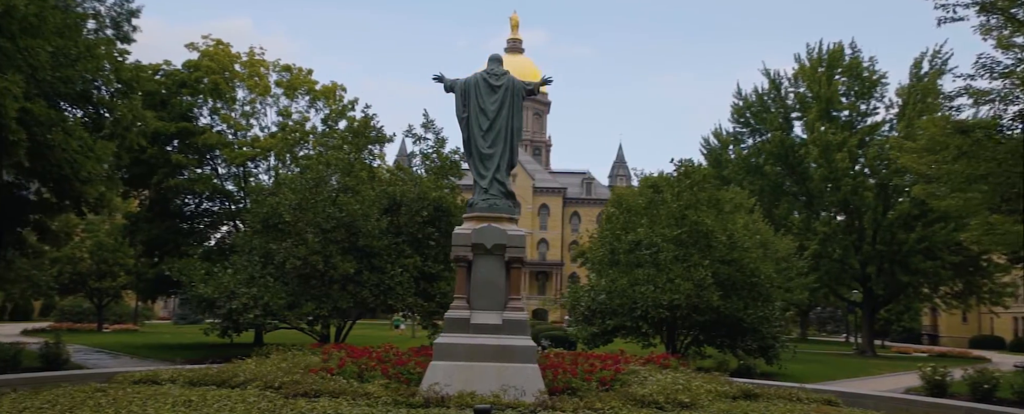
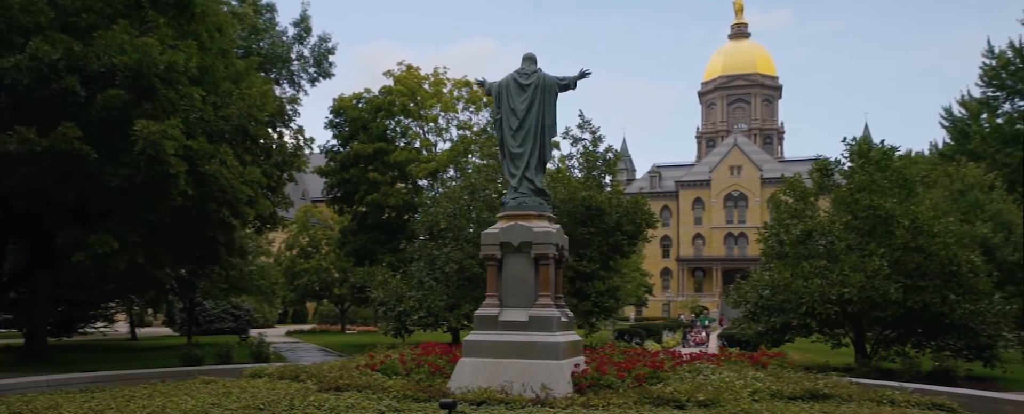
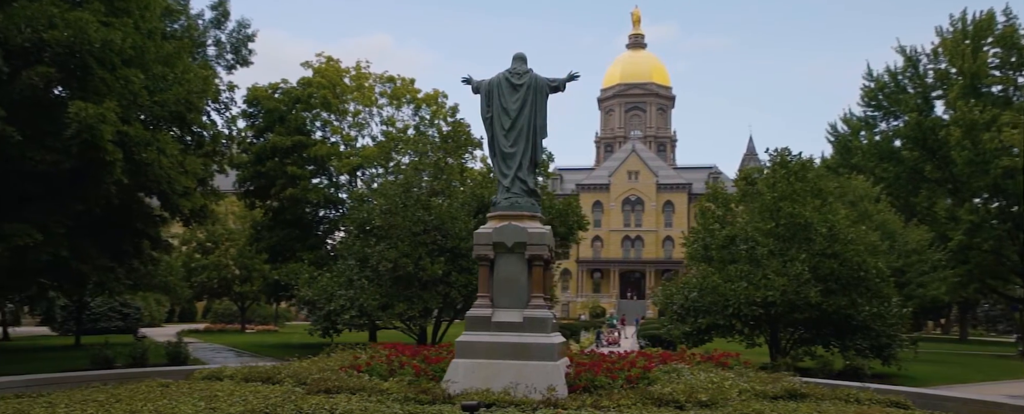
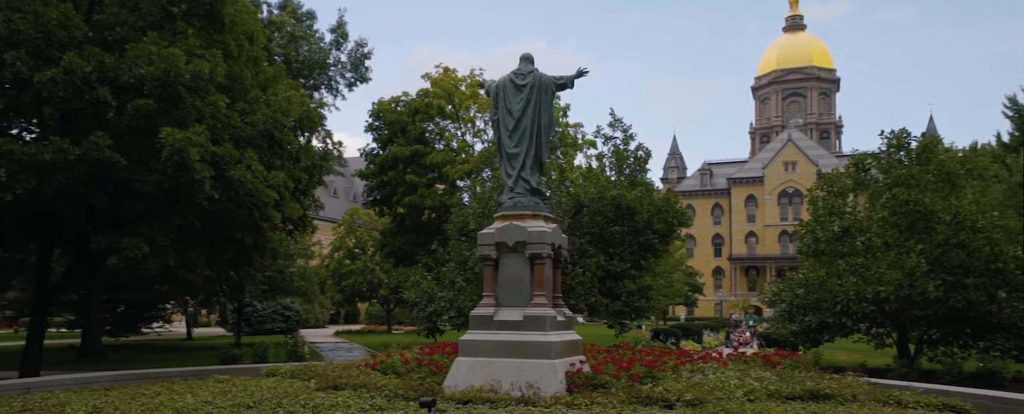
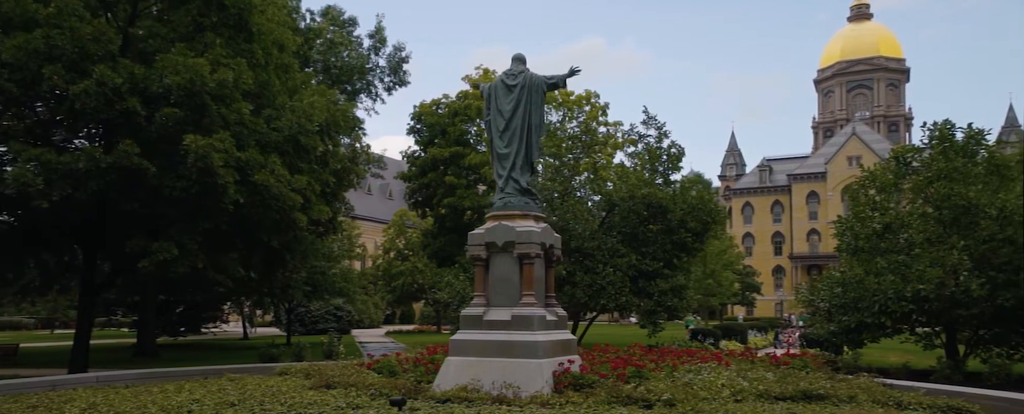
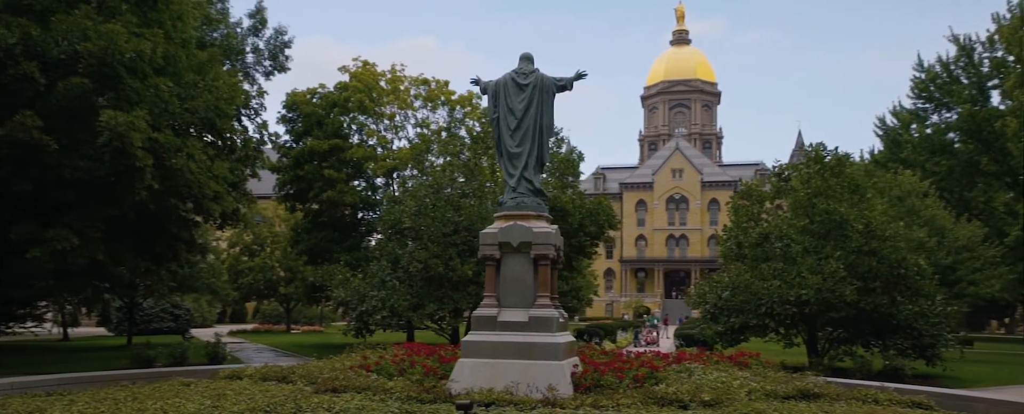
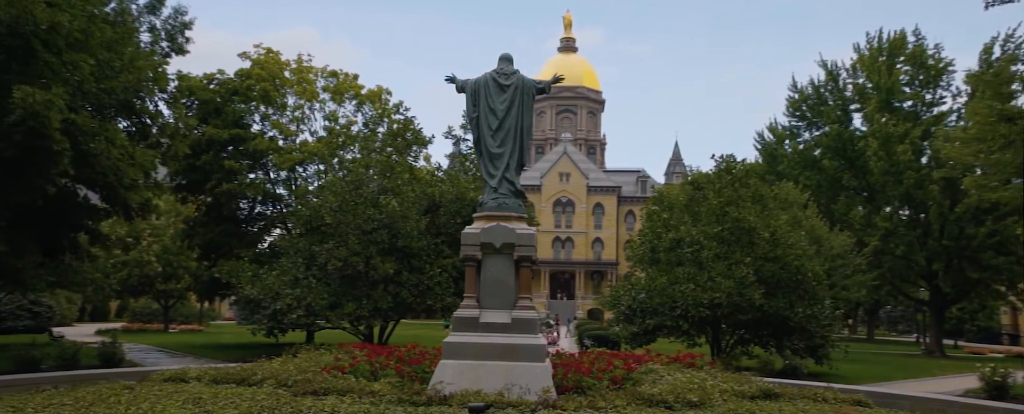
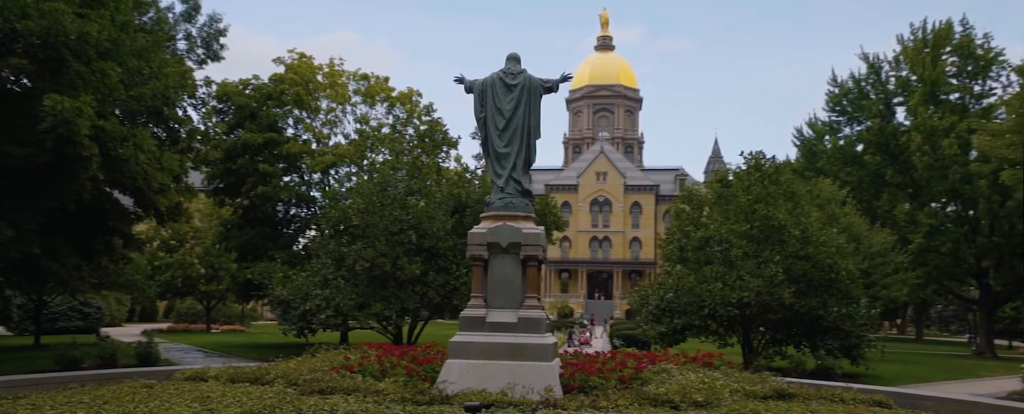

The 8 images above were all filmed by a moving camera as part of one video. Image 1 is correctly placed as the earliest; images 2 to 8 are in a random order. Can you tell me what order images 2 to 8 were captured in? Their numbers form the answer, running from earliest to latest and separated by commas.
7, 8, 3, 6, 2, 4, 5
